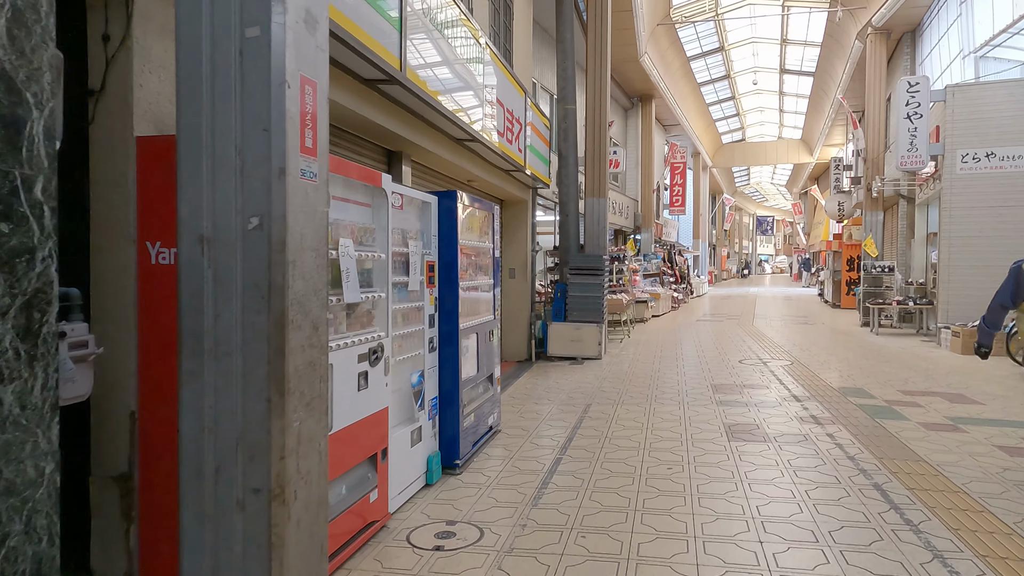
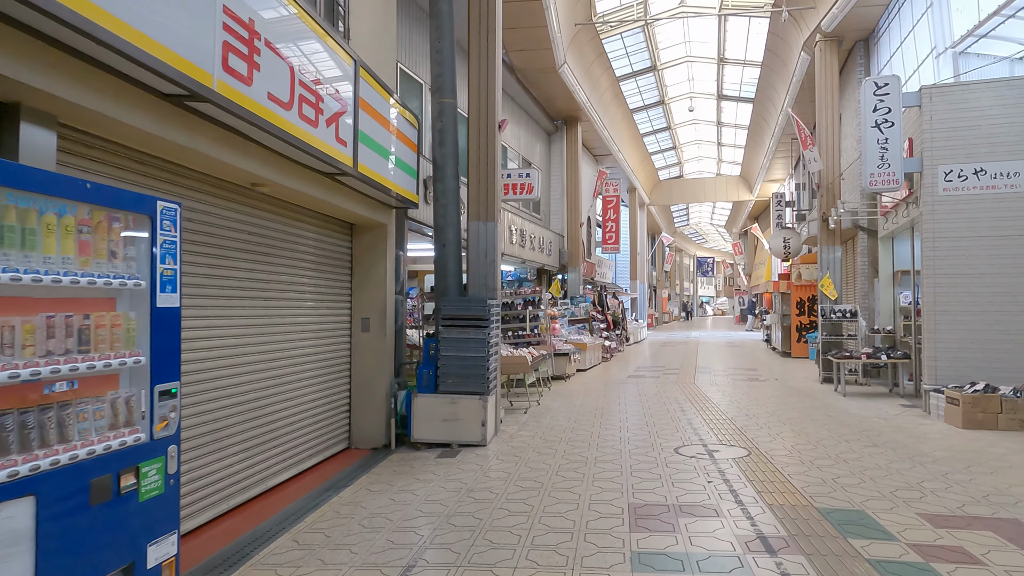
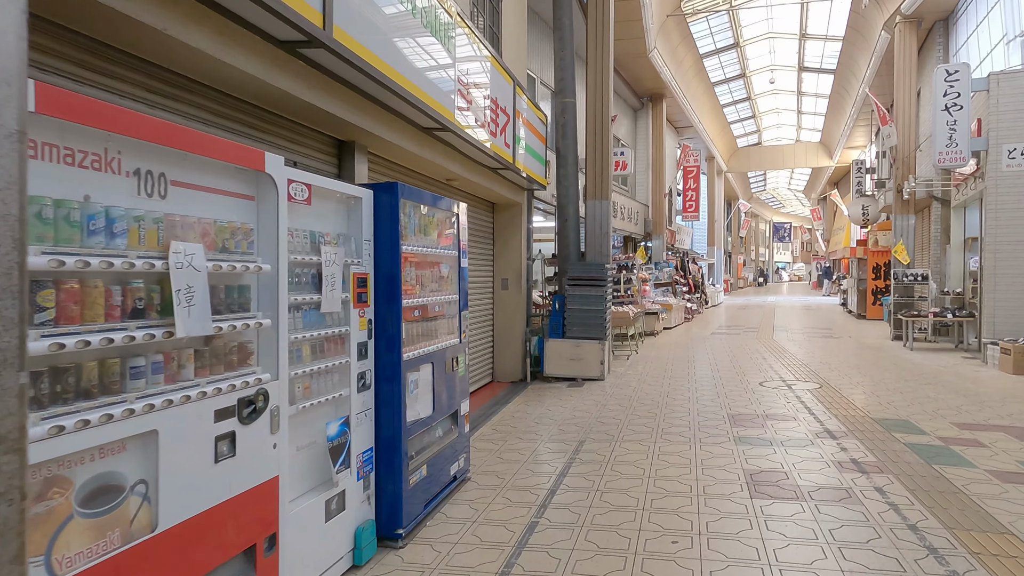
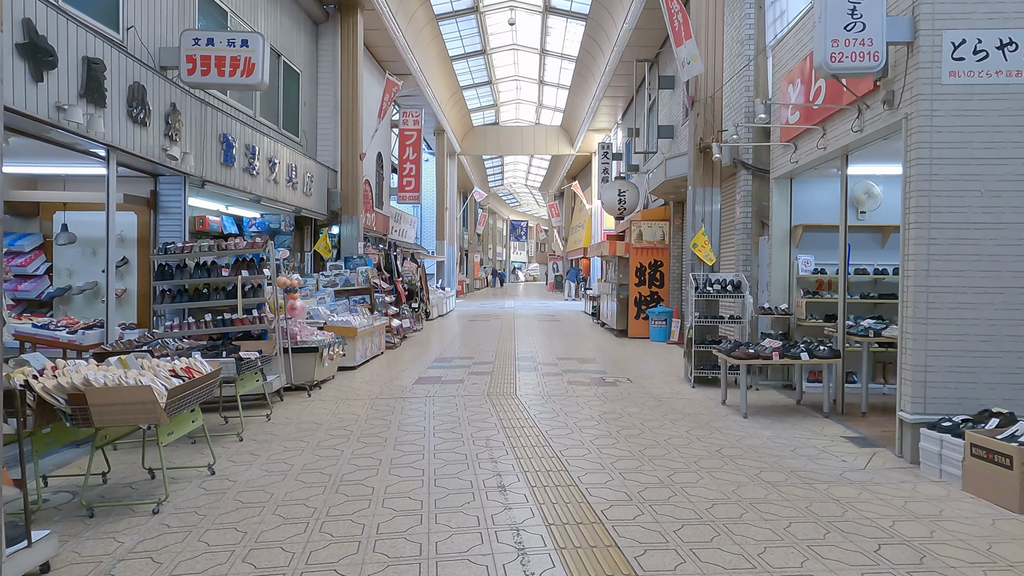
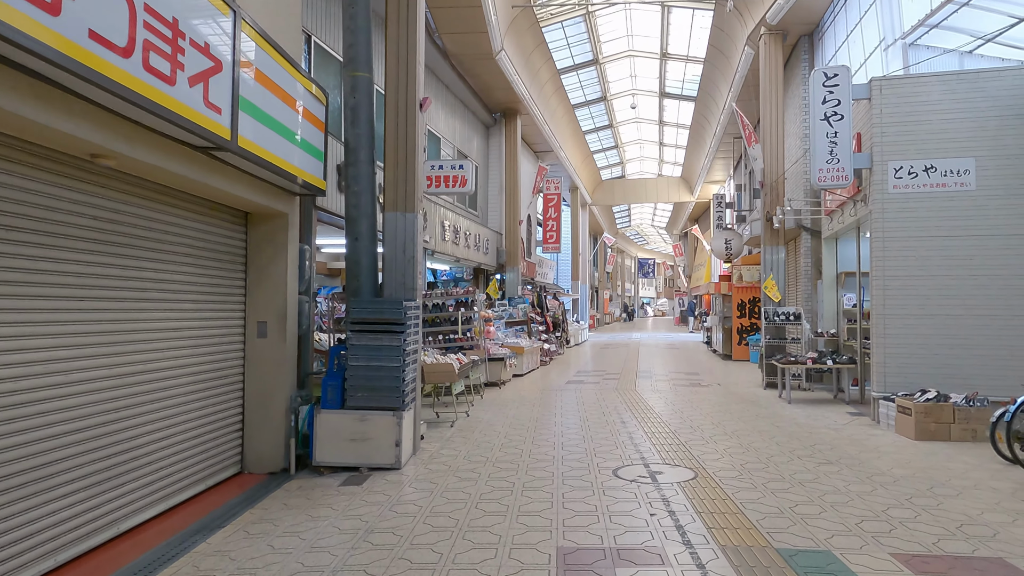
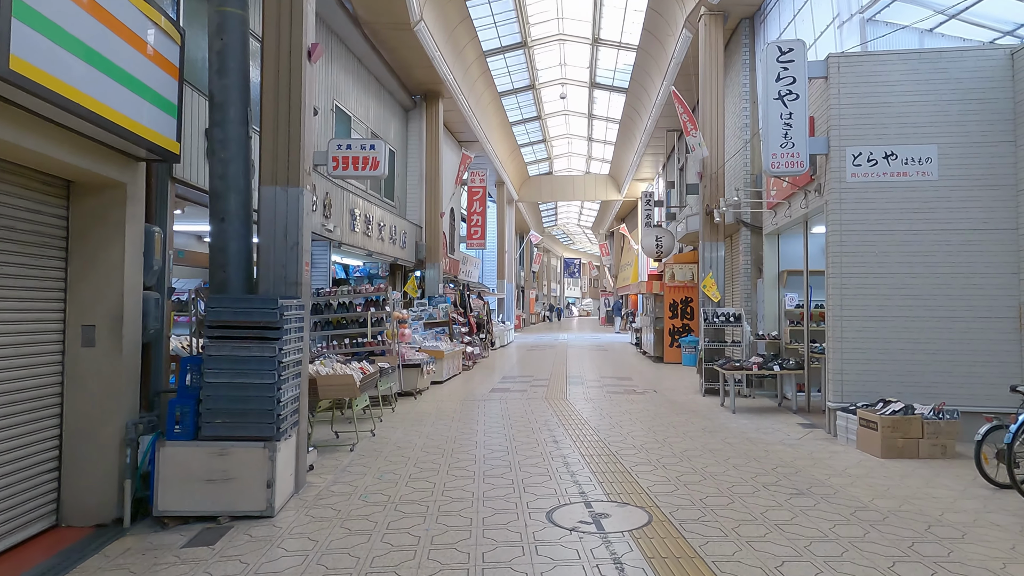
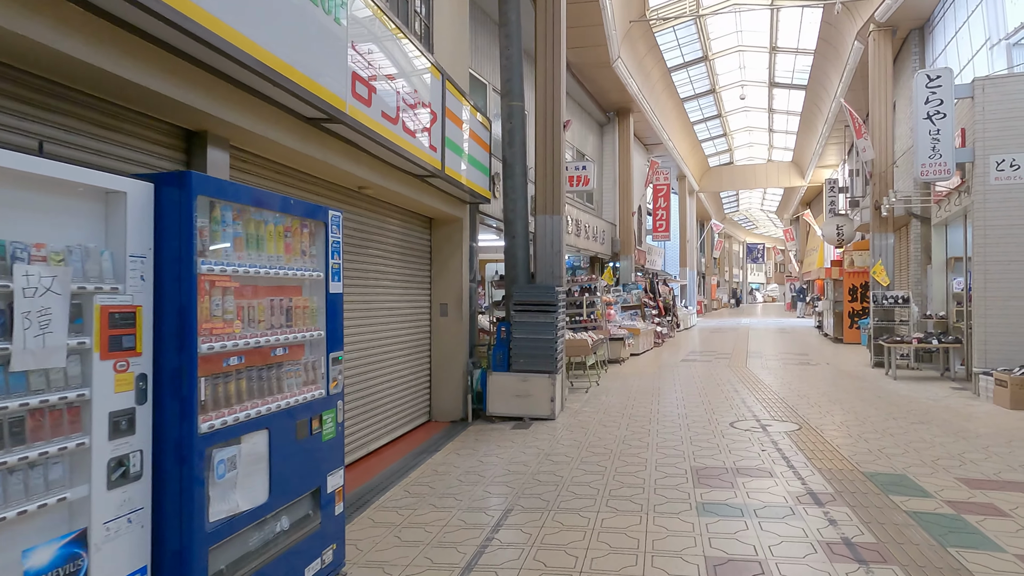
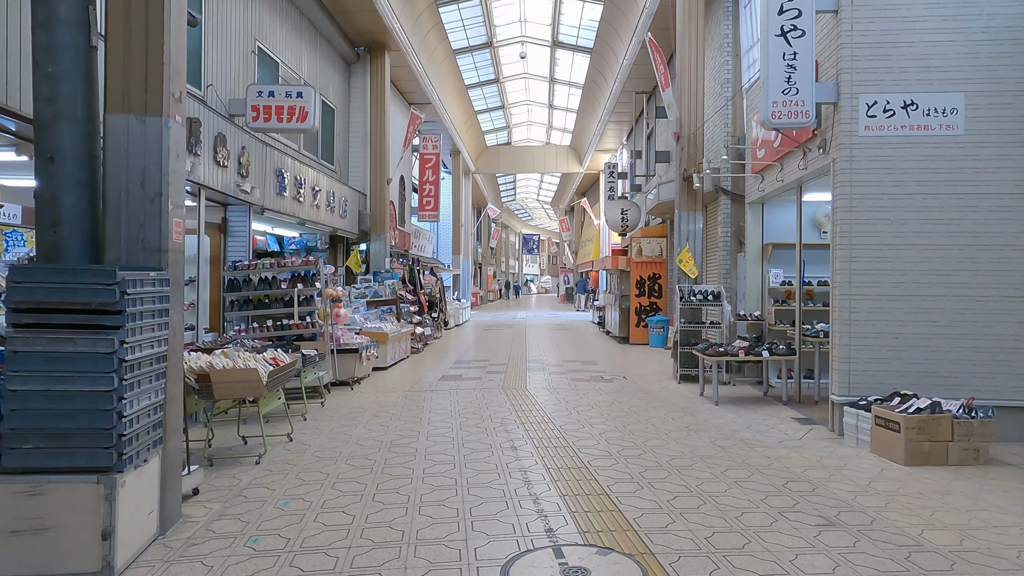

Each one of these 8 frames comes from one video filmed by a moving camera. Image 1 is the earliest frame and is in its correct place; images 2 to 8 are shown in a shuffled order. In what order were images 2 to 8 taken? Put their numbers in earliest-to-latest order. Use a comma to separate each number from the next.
3, 7, 2, 5, 6, 8, 4
